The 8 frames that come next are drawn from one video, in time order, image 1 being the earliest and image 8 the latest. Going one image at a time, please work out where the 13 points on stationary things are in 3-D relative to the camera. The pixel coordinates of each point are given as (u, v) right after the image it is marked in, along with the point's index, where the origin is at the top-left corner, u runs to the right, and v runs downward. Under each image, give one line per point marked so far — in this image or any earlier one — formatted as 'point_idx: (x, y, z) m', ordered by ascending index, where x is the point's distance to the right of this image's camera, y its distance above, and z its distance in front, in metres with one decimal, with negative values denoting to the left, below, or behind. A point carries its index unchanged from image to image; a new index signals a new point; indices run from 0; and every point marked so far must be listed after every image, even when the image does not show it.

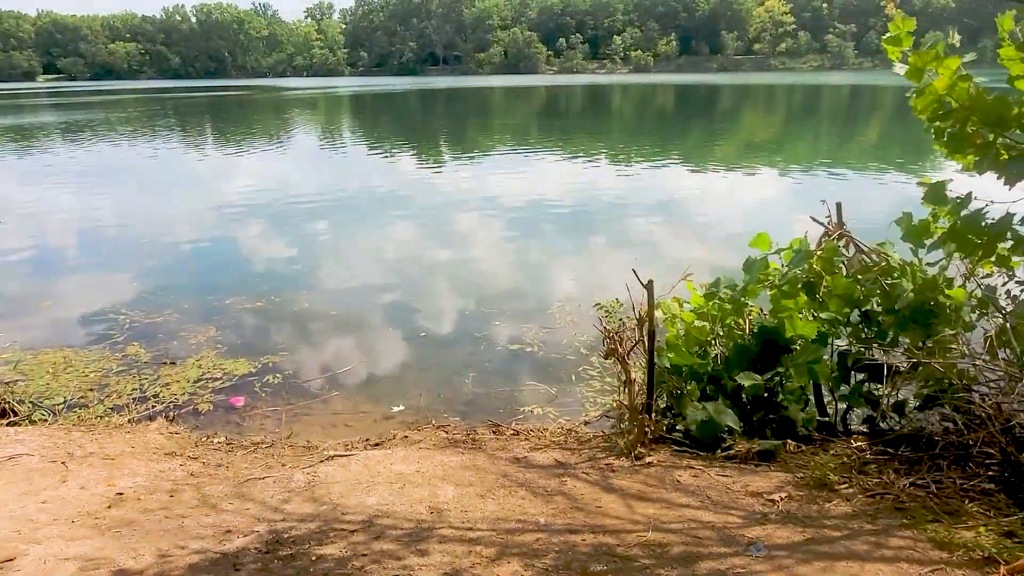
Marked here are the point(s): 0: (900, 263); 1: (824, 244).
0: (+2.1, +0.1, +4.1) m
1: (+1.8, +0.2, +4.3) m
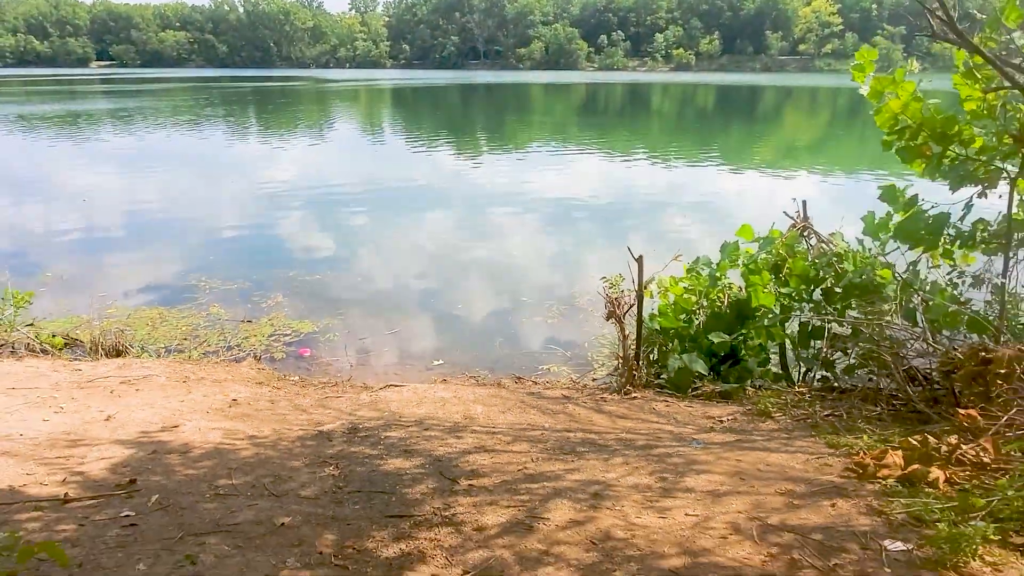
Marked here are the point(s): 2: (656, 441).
0: (+2.3, +0.3, +5.1) m
1: (+1.9, +0.4, +5.2) m
2: (+0.7, -0.7, +3.6) m
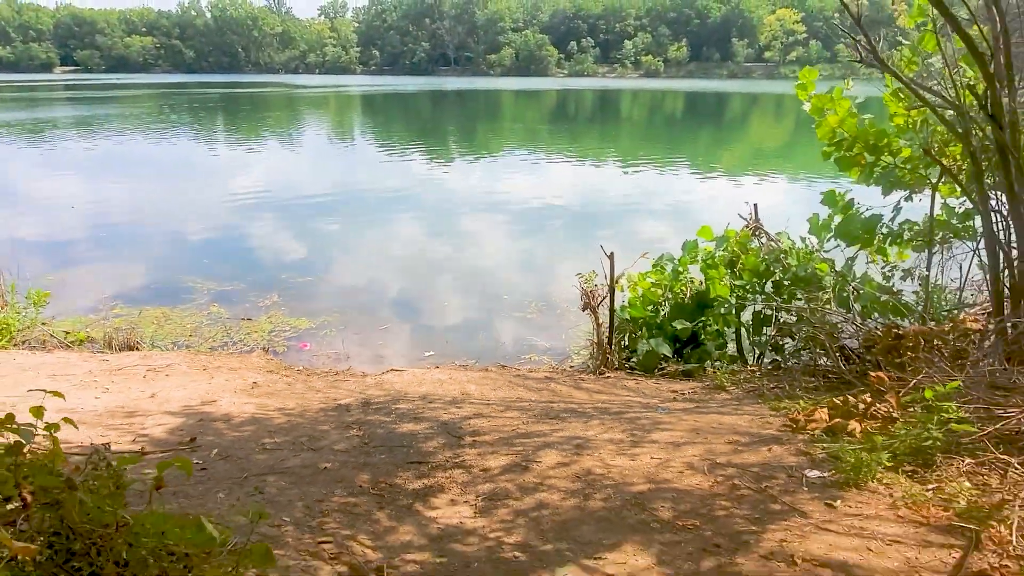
0: (+2.2, +0.3, +5.8) m
1: (+1.8, +0.4, +5.9) m
2: (+0.7, -0.7, +4.3) m
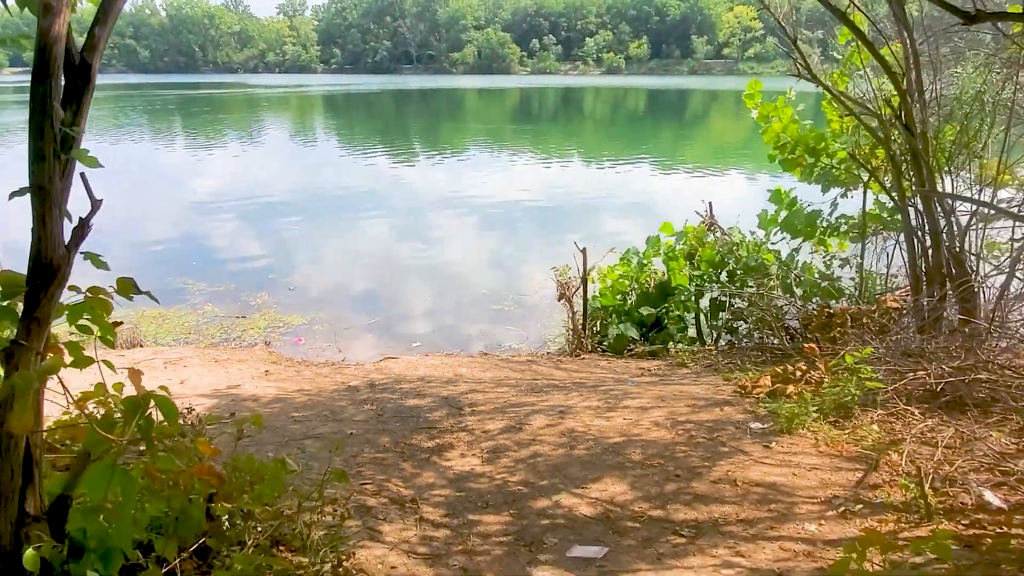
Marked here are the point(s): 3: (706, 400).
0: (+2.0, +0.4, +6.5) m
1: (+1.7, +0.5, +6.6) m
2: (+0.6, -0.6, +4.9) m
3: (+1.1, -0.6, +4.3) m
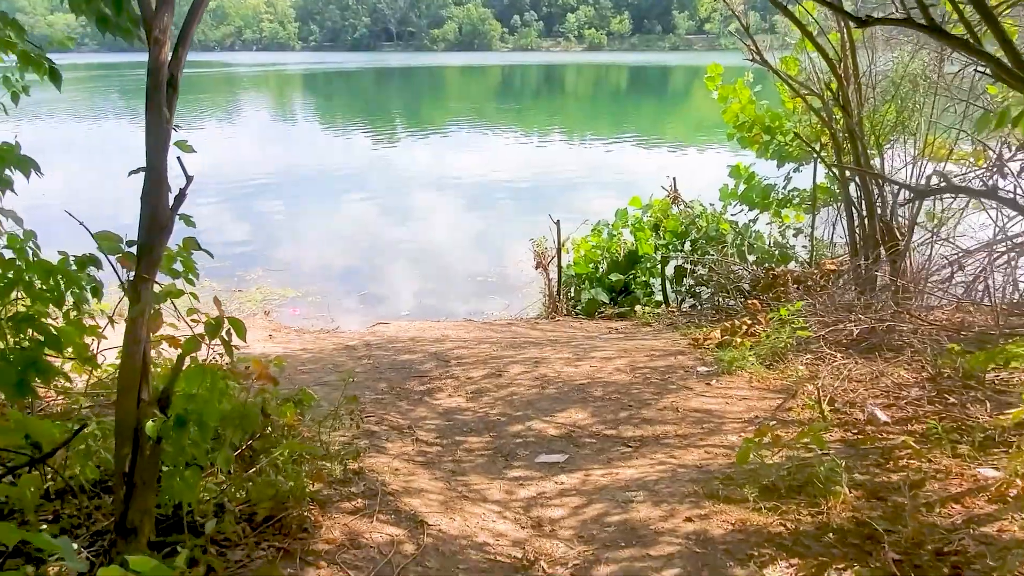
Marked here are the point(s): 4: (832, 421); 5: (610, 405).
0: (+1.8, +0.7, +7.1) m
1: (+1.5, +0.8, +7.2) m
2: (+0.4, -0.4, +5.5) m
3: (+1.0, -0.4, +4.9) m
4: (+1.3, -0.6, +3.1) m
5: (+0.5, -0.6, +3.6) m
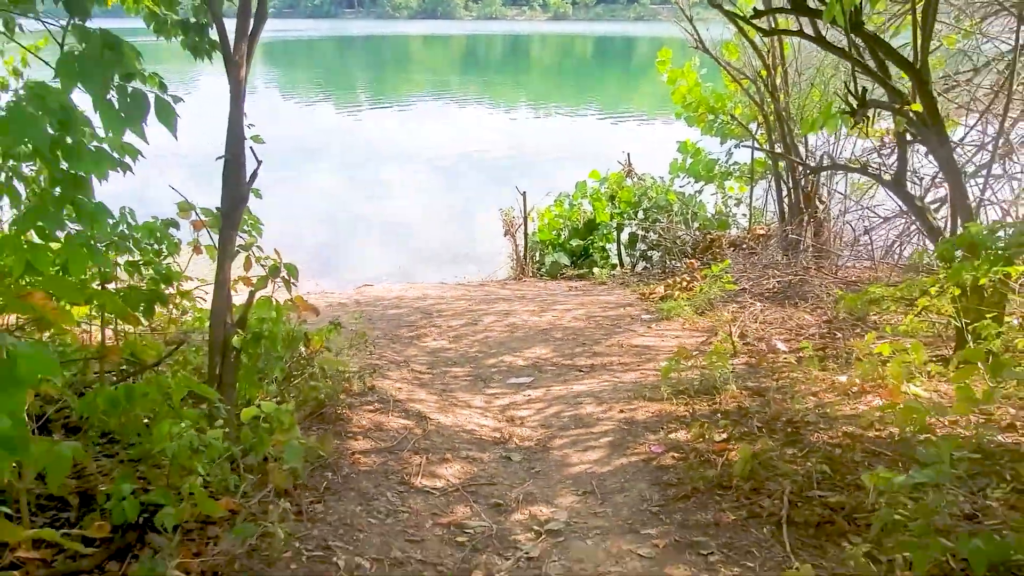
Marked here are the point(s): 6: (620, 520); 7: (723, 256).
0: (+1.5, +1.1, +7.9) m
1: (+1.2, +1.2, +8.0) m
2: (+0.2, -0.1, +6.3) m
3: (+0.8, -0.1, +5.7) m
4: (+1.2, -0.3, +4.0) m
5: (+0.3, -0.3, +4.5) m
6: (+0.3, -0.6, +2.0) m
7: (+1.8, +0.3, +6.3) m
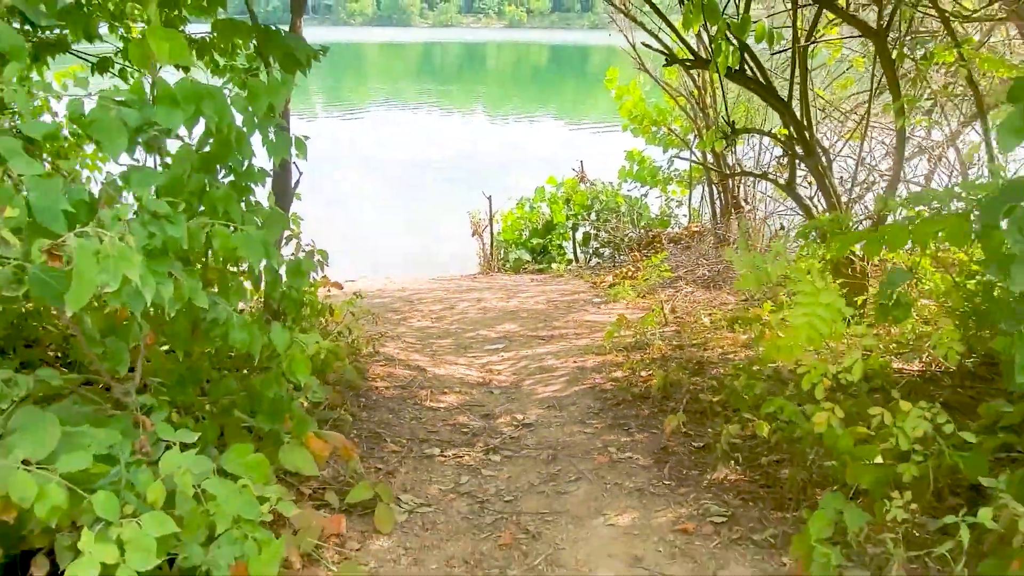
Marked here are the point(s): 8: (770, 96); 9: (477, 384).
0: (+1.1, +1.2, +8.9) m
1: (+0.8, +1.3, +9.0) m
2: (-0.1, 0.0, +7.2) m
3: (+0.5, 0.0, +6.7) m
4: (+1.0, -0.2, +4.9) m
5: (+0.1, -0.2, +5.4) m
6: (+0.2, -0.5, +2.9) m
7: (+1.5, +0.4, +7.3) m
8: (+1.4, +1.0, +4.1) m
9: (-0.2, -0.5, +3.7) m
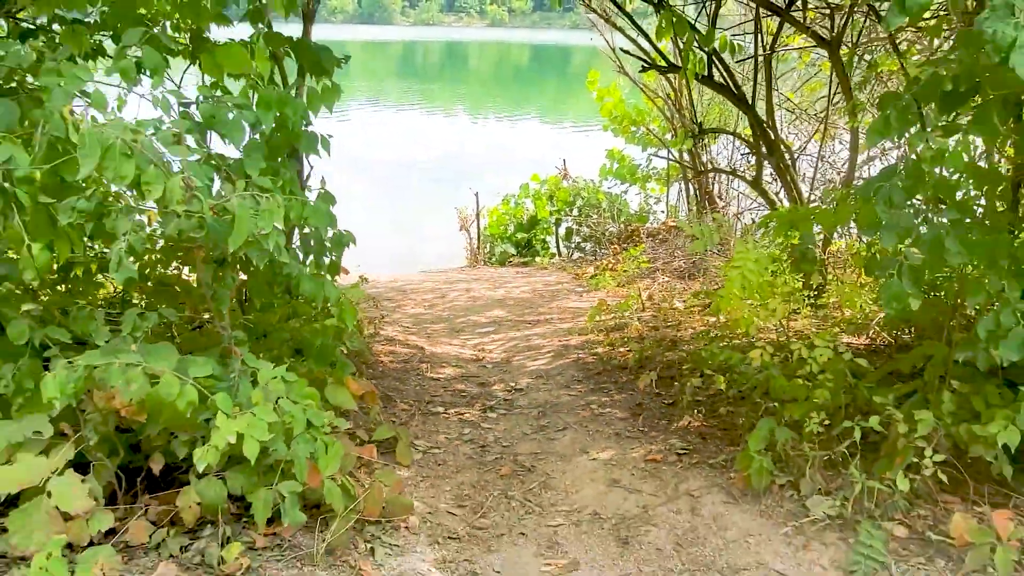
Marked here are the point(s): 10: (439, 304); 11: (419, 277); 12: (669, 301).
0: (+0.9, +1.3, +9.3) m
1: (+0.6, +1.4, +9.4) m
2: (-0.2, +0.1, +7.6) m
3: (+0.4, +0.1, +7.0) m
4: (+1.0, -0.1, +5.3) m
5: (+0.1, -0.2, +5.7) m
6: (+0.2, -0.4, +3.3) m
7: (+1.3, +0.5, +7.7) m
8: (+1.3, +1.1, +4.5) m
9: (-0.2, -0.4, +4.1) m
10: (-0.6, -0.1, +6.0) m
11: (-1.0, +0.1, +7.7) m
12: (+1.1, -0.1, +5.3) m
